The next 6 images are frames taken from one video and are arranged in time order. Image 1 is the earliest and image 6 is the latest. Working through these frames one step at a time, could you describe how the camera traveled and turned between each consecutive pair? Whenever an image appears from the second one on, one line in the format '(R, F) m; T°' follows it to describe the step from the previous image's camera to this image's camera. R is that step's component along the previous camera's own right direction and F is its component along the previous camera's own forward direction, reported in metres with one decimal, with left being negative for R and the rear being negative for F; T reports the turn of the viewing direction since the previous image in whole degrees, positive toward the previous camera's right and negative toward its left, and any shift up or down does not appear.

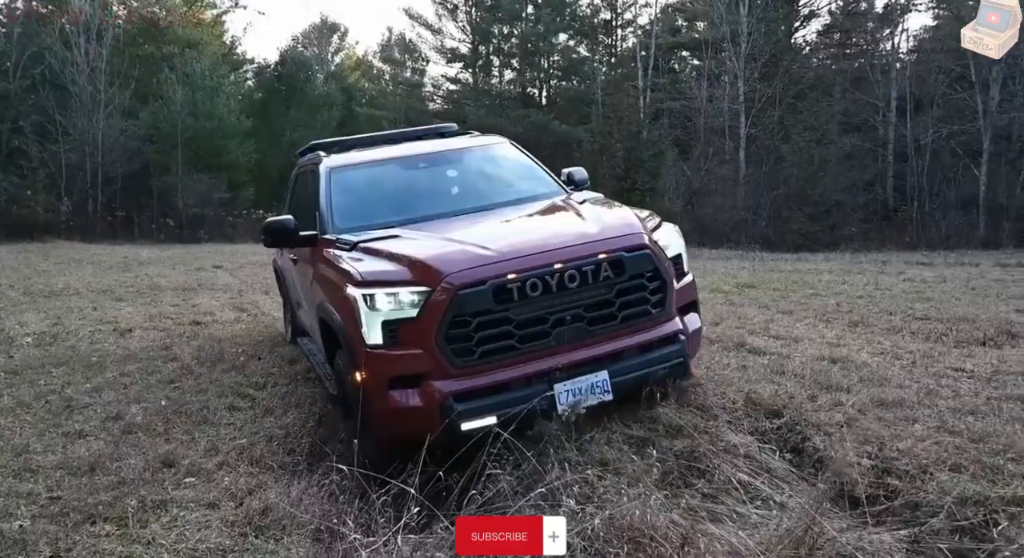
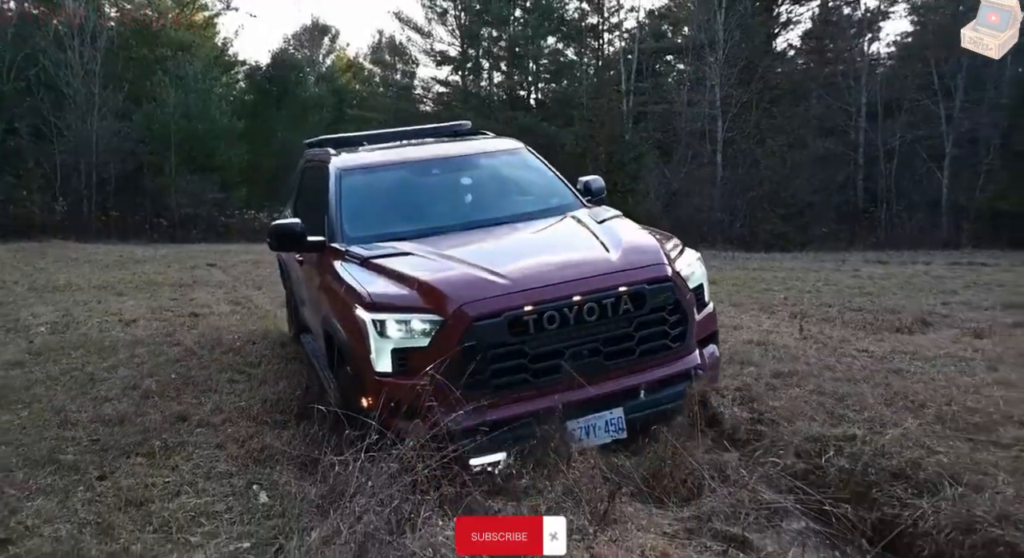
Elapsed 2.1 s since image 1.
(+0.3, -0.9) m; +1°
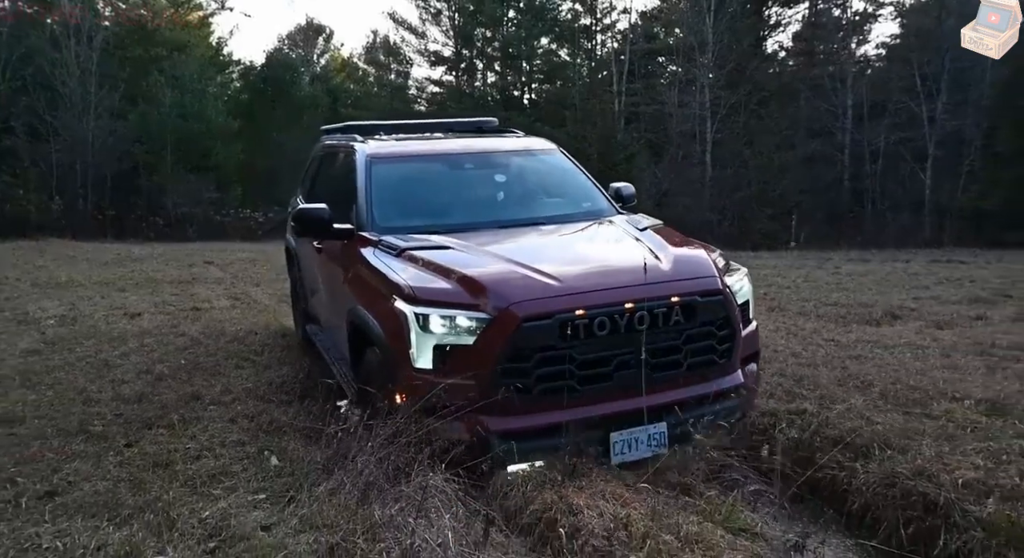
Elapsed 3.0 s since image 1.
(+0.1, -0.4) m; 0°
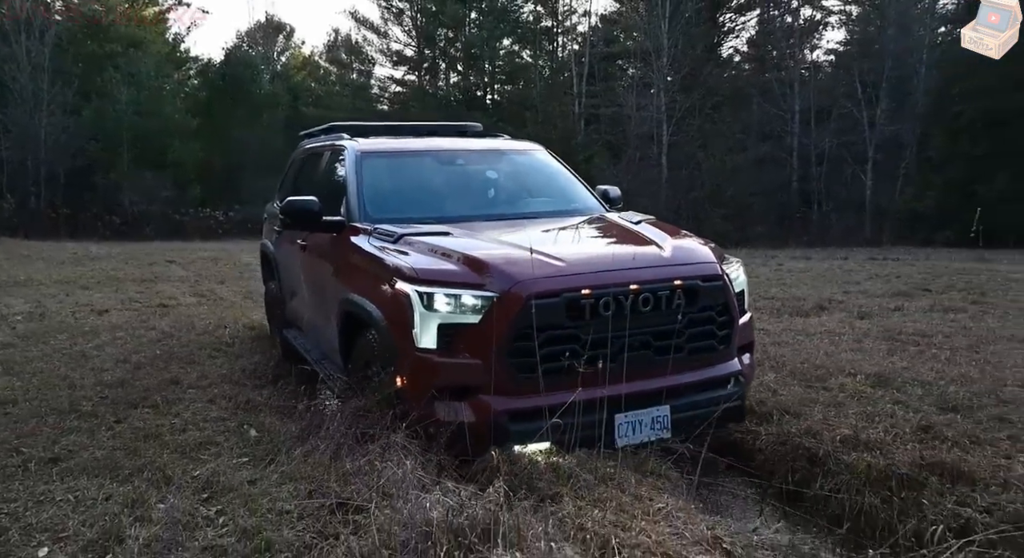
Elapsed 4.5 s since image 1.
(+0.1, -0.5) m; +3°
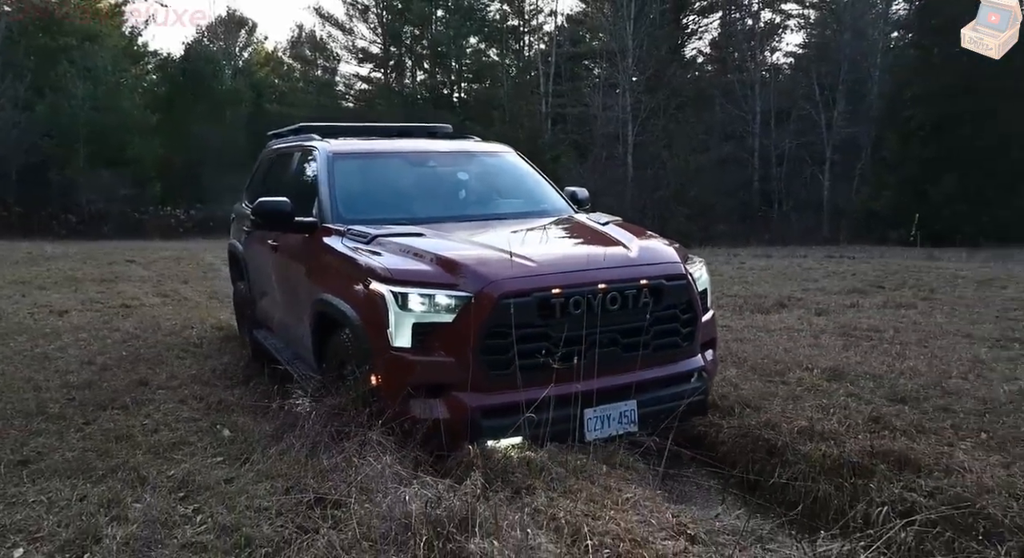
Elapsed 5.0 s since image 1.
(0.0, -0.1) m; +3°
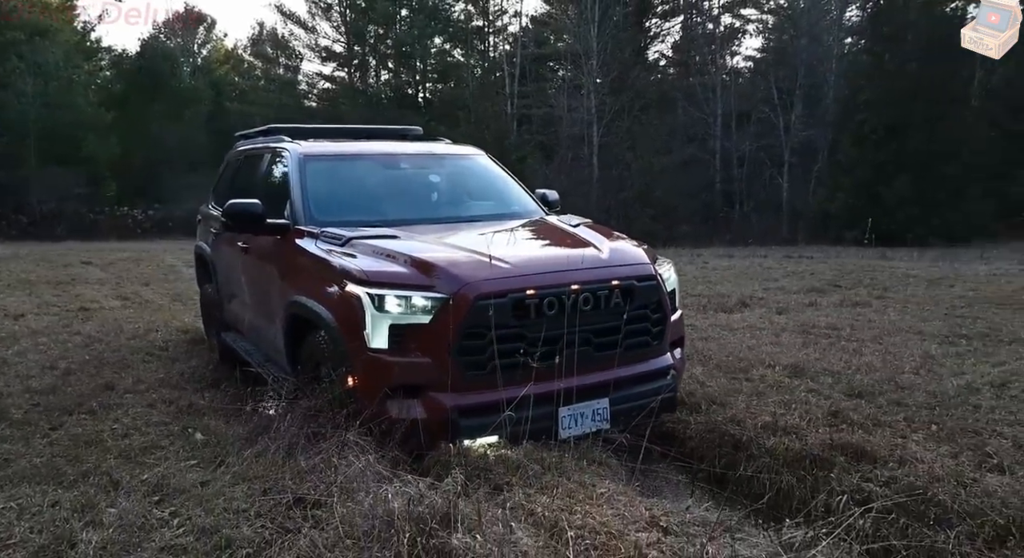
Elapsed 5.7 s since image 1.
(0.0, -0.1) m; +3°
